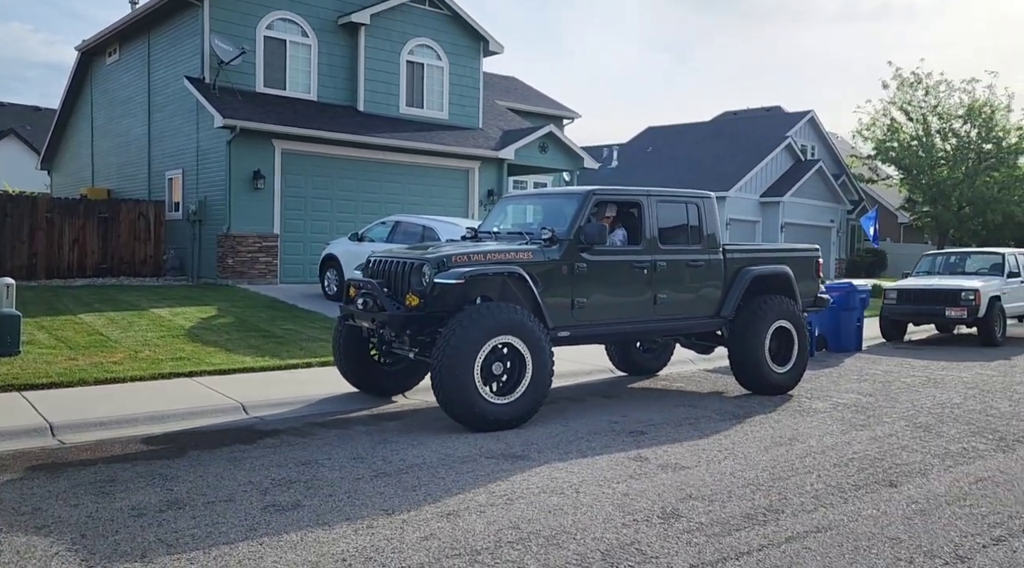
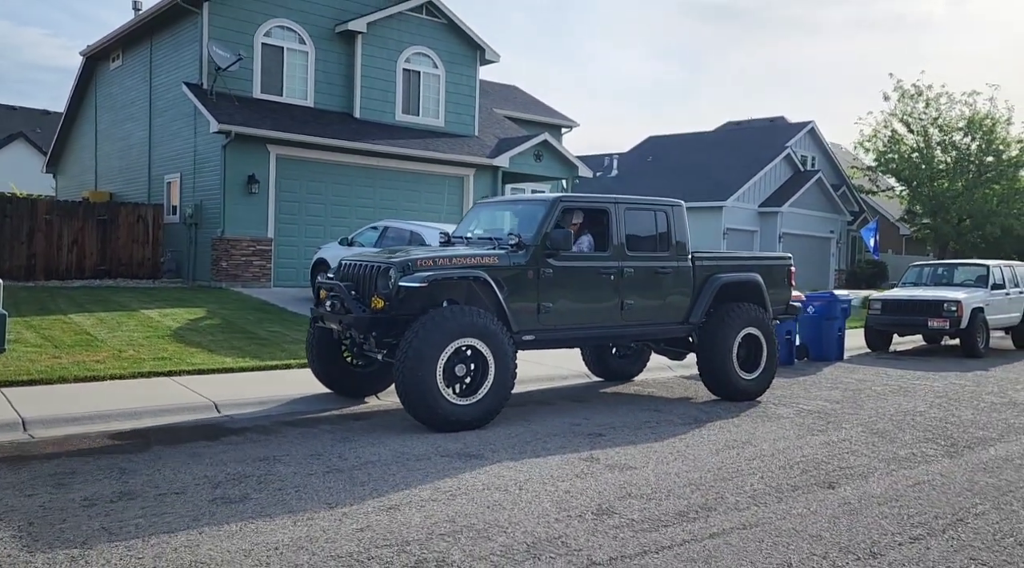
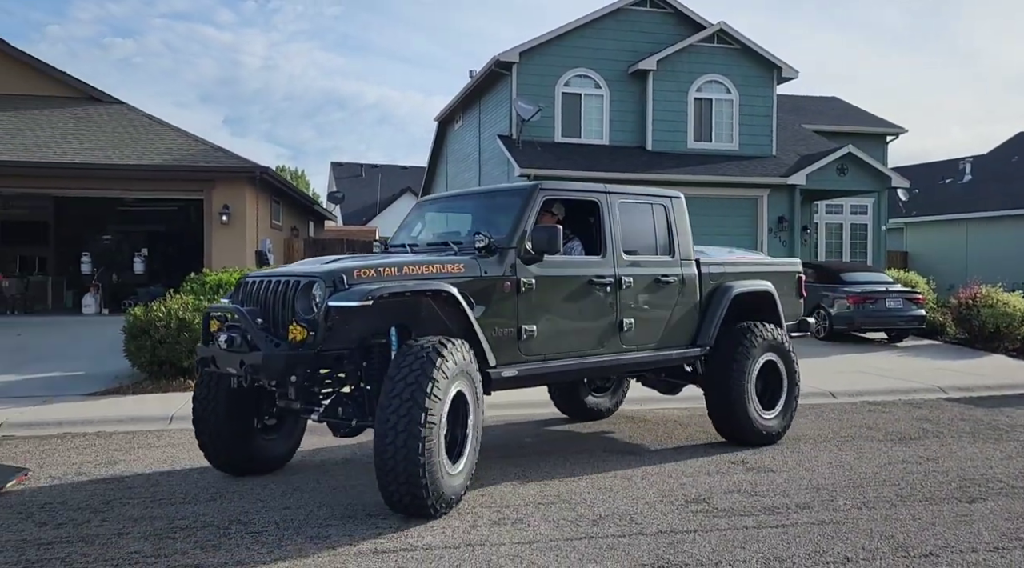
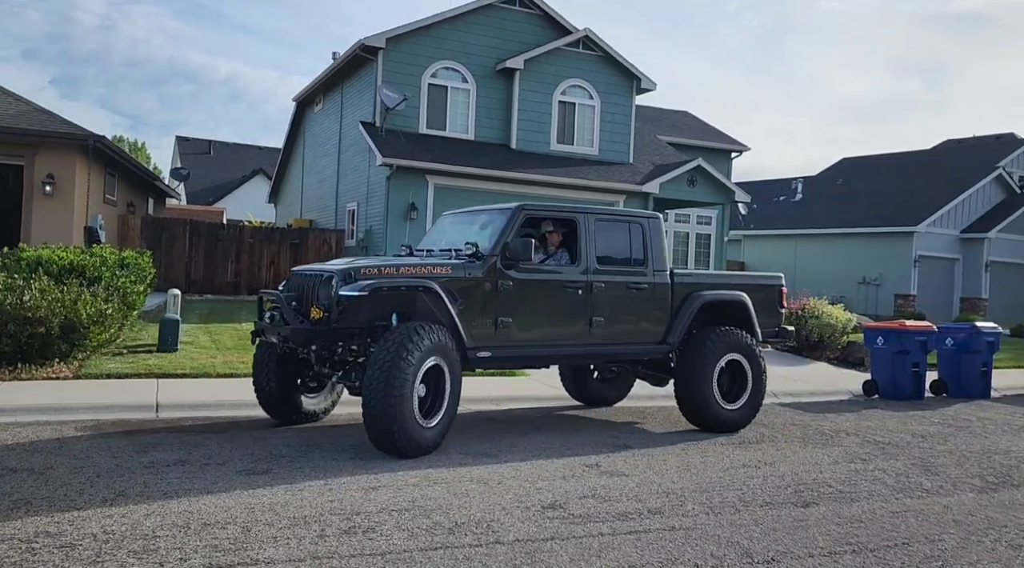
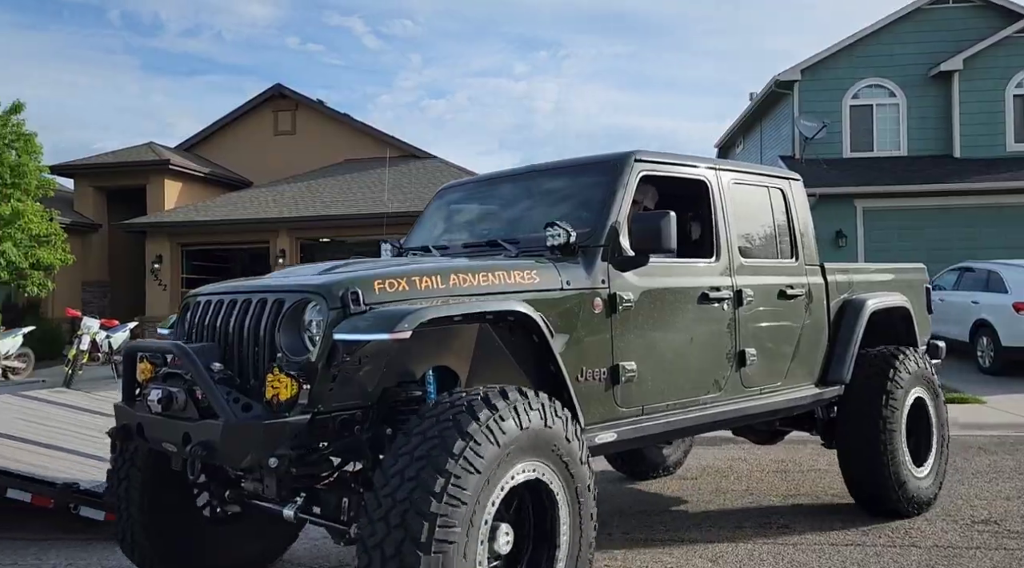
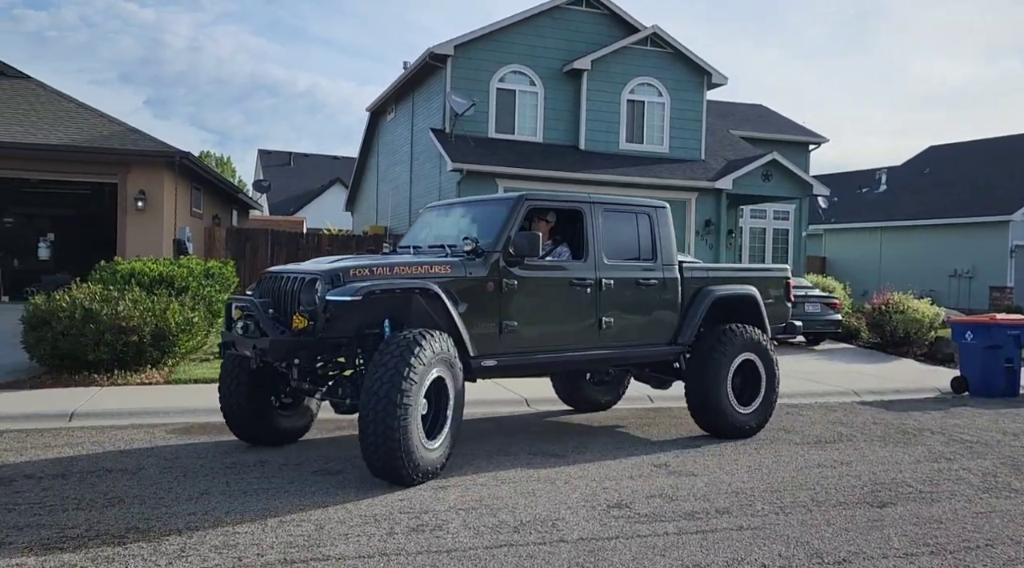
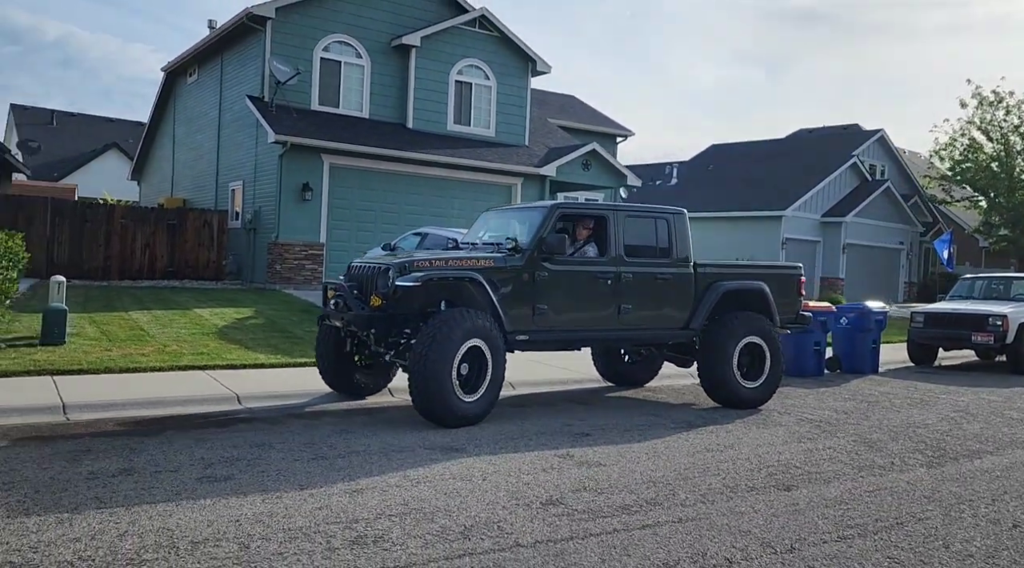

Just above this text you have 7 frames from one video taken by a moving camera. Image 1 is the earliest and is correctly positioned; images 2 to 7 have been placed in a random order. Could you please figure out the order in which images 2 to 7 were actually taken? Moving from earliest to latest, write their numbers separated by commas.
2, 7, 4, 6, 3, 5
